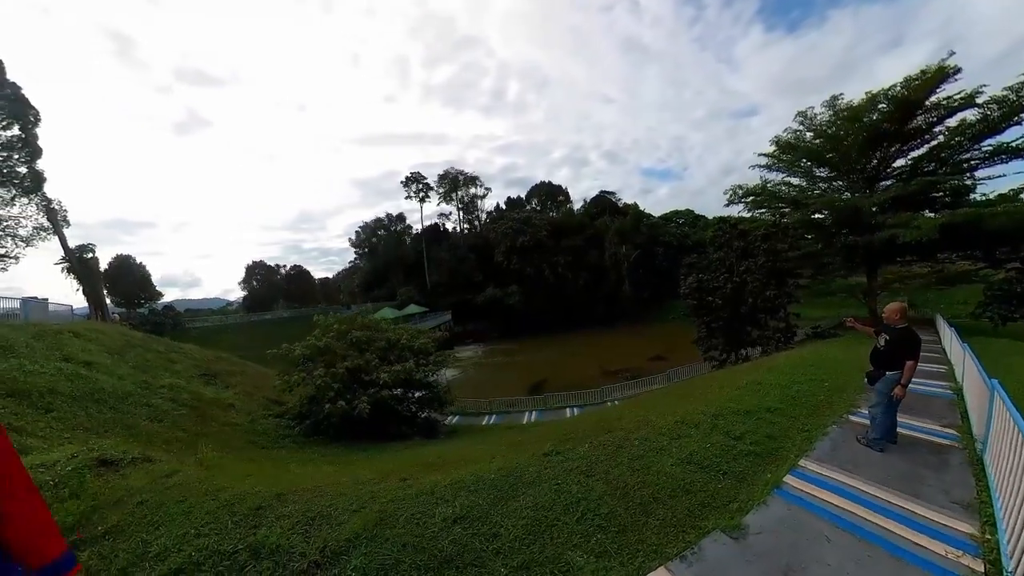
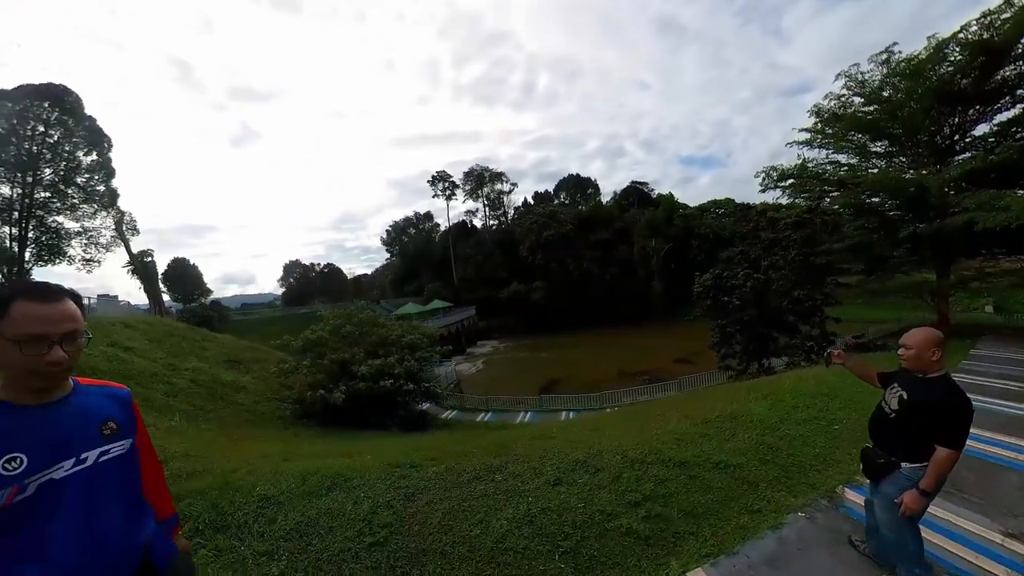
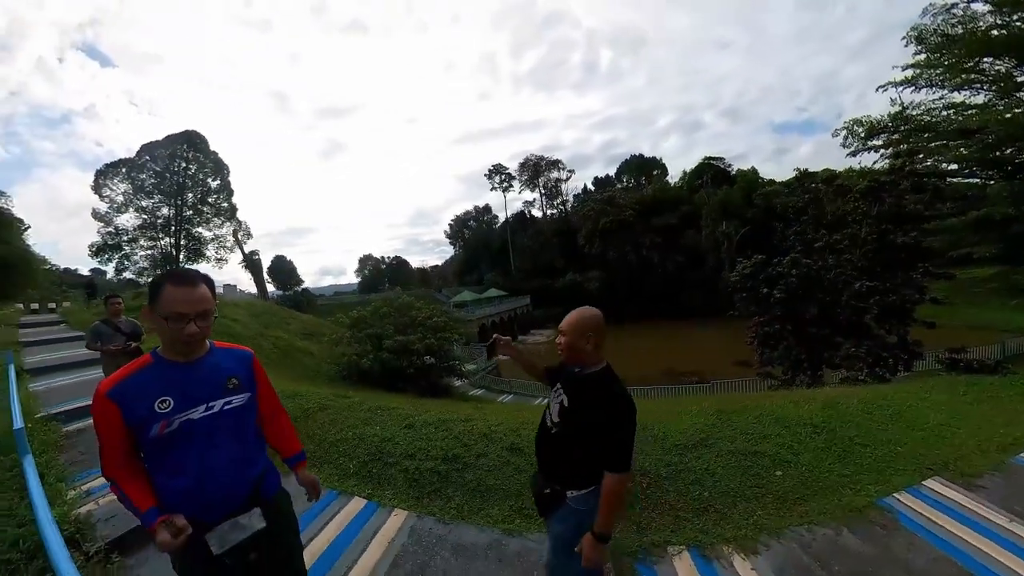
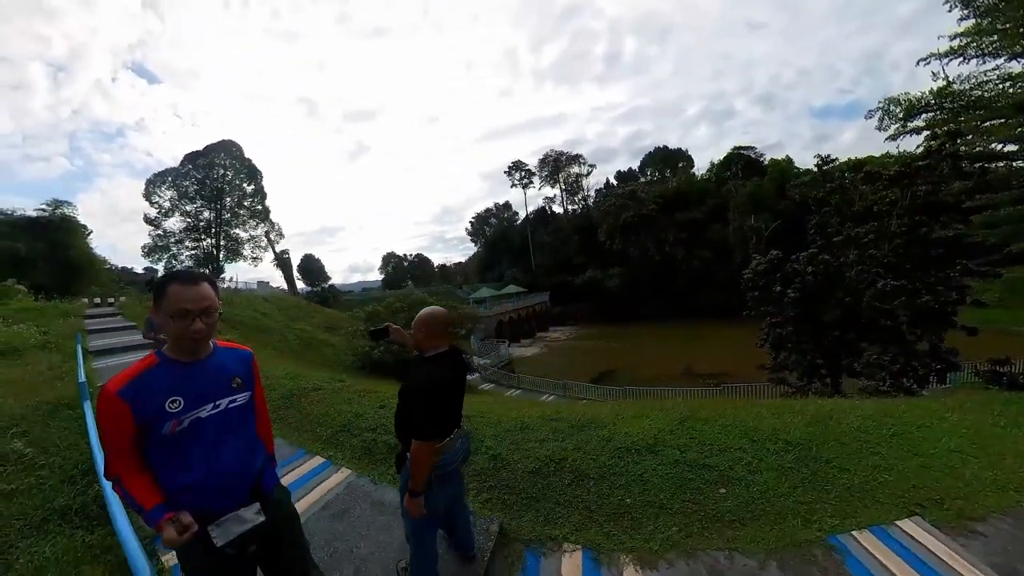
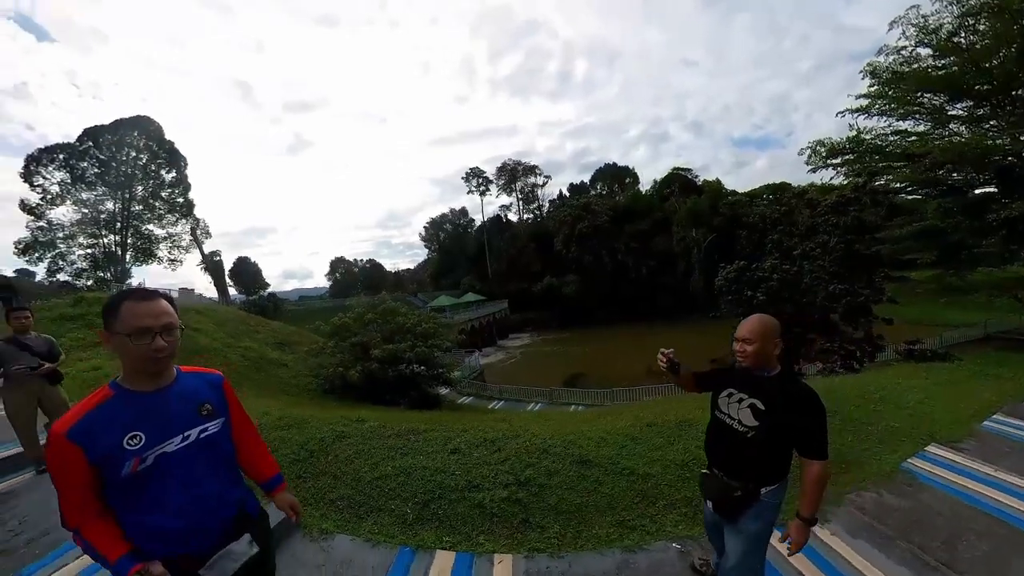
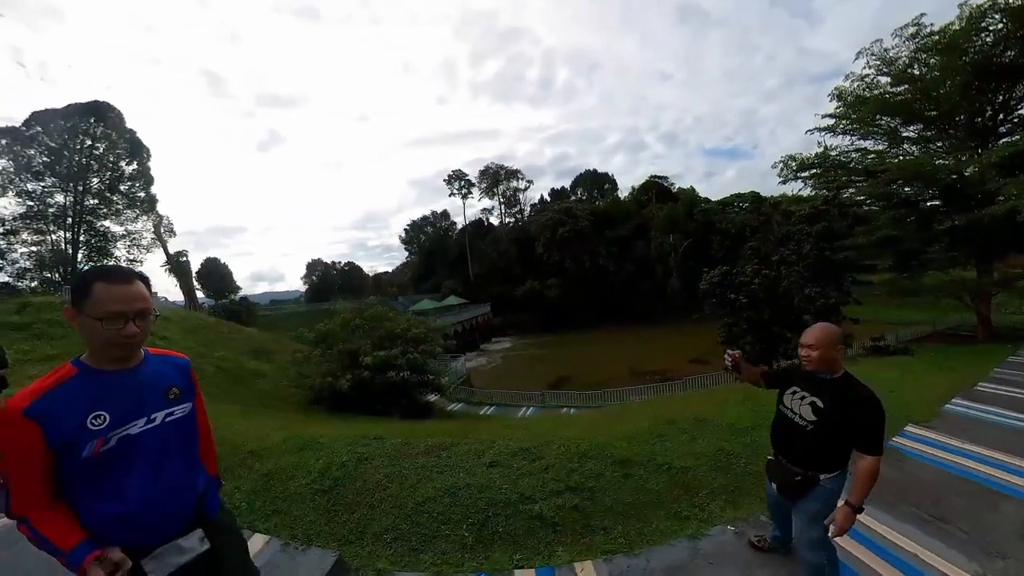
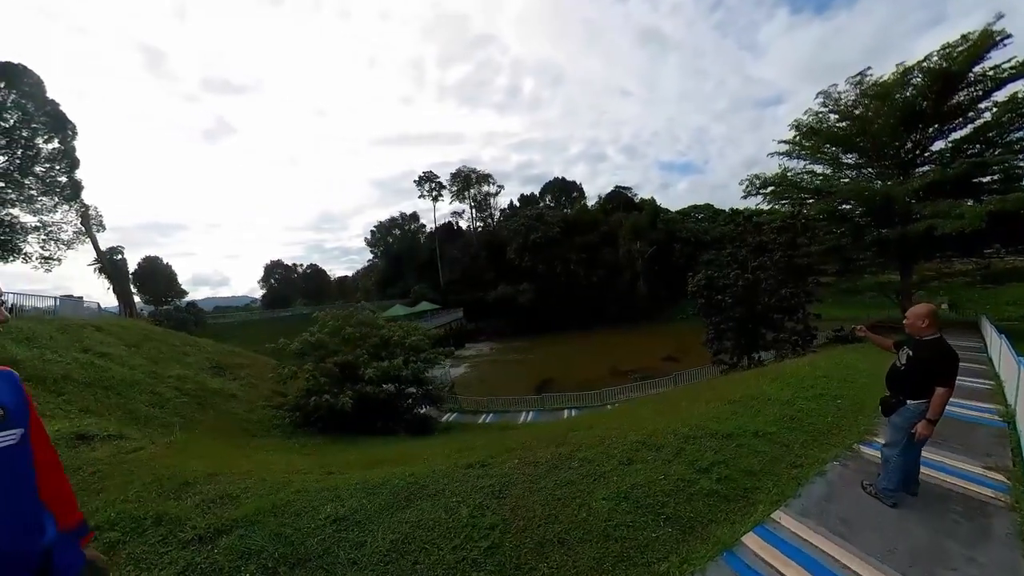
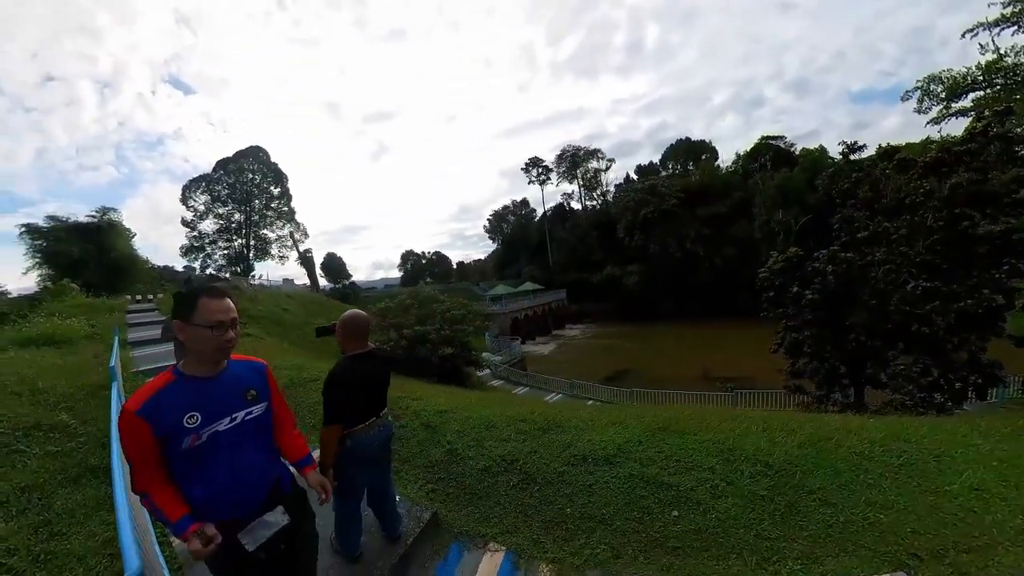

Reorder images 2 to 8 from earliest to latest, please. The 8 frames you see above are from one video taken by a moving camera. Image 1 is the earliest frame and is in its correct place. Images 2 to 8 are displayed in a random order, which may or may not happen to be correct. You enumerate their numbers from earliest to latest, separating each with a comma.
7, 2, 6, 5, 3, 4, 8
